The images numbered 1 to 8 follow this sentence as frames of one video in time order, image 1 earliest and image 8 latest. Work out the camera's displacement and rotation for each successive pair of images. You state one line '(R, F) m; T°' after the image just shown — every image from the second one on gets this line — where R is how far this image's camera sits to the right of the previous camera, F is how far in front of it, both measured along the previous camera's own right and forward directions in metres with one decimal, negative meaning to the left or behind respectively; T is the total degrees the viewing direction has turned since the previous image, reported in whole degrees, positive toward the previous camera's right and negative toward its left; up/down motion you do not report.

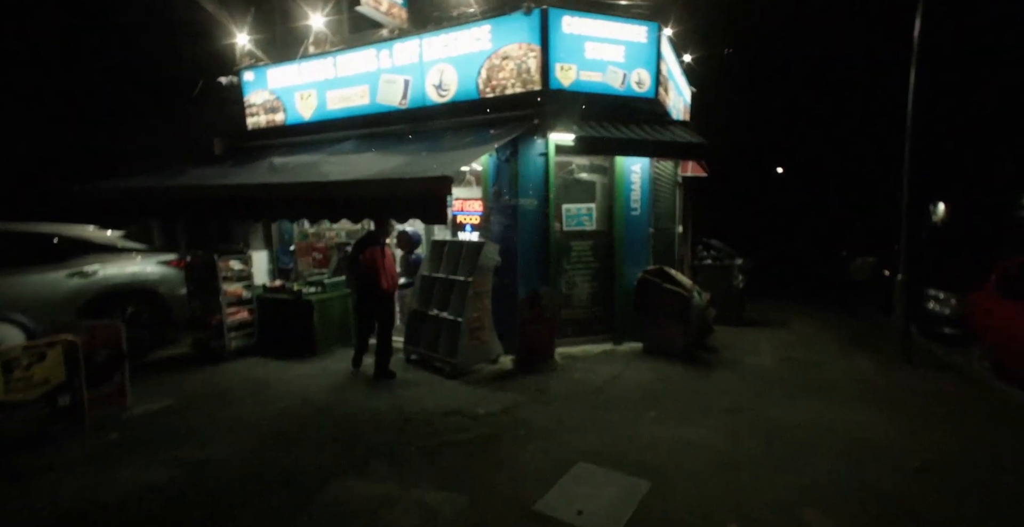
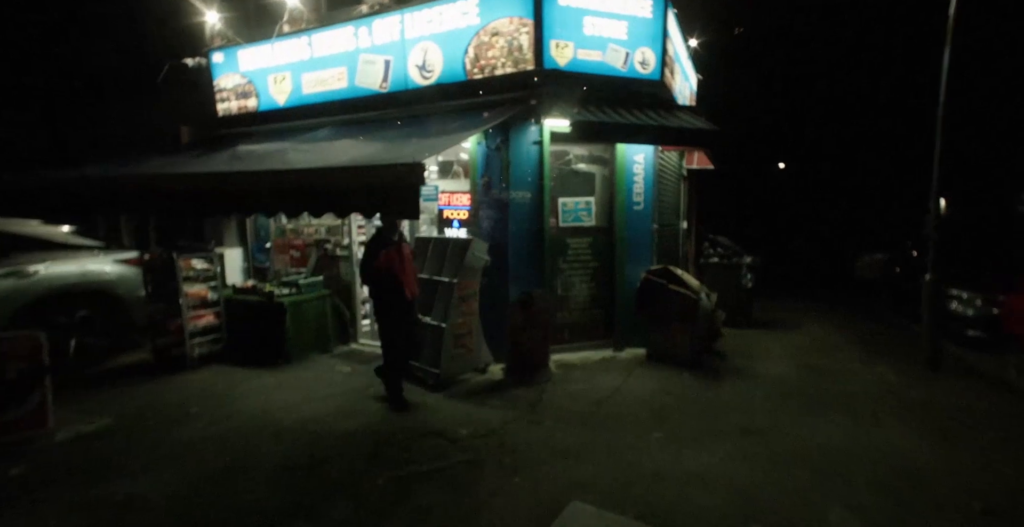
(+0.1, +0.7) m; 0°
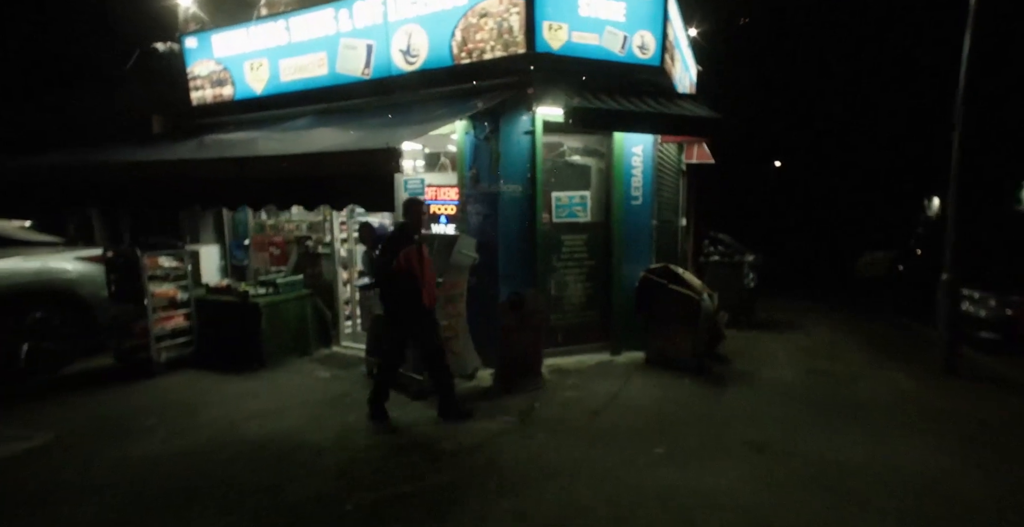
(+0.1, +0.4) m; 0°
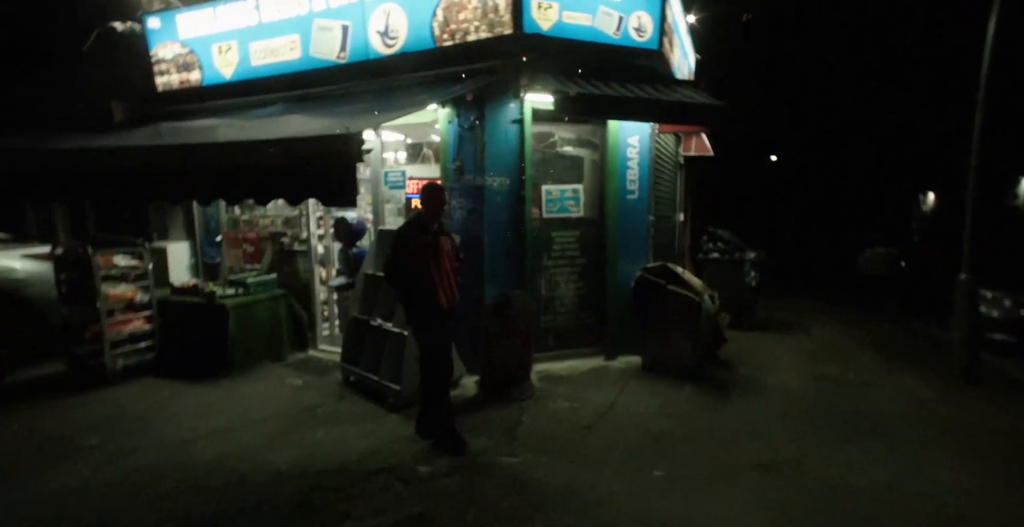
(+0.1, +0.4) m; +1°
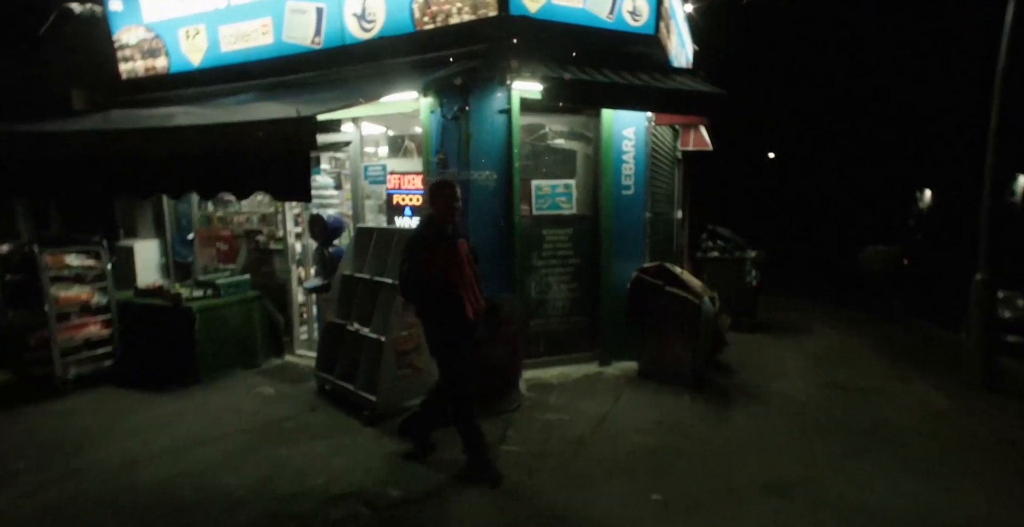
(+0.1, +0.4) m; 0°
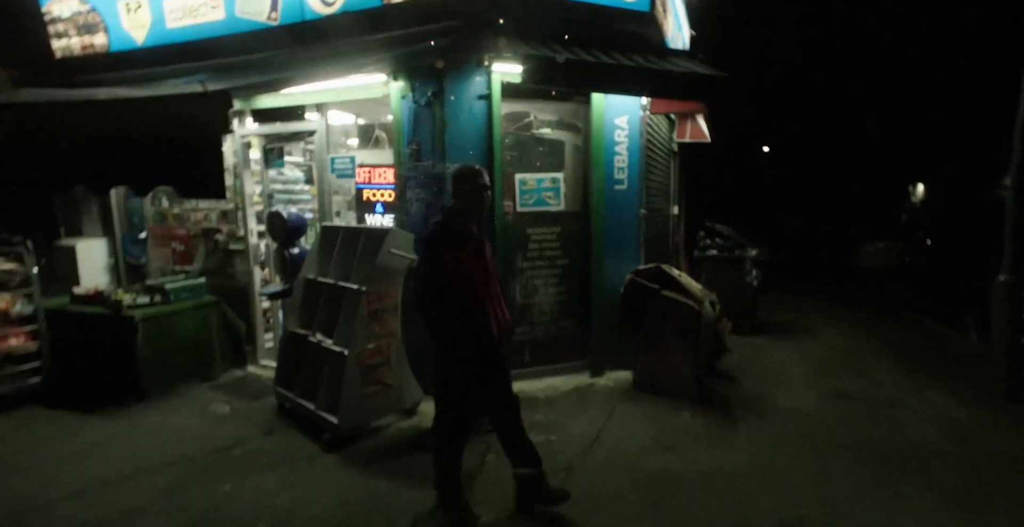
(+0.1, +0.5) m; +1°
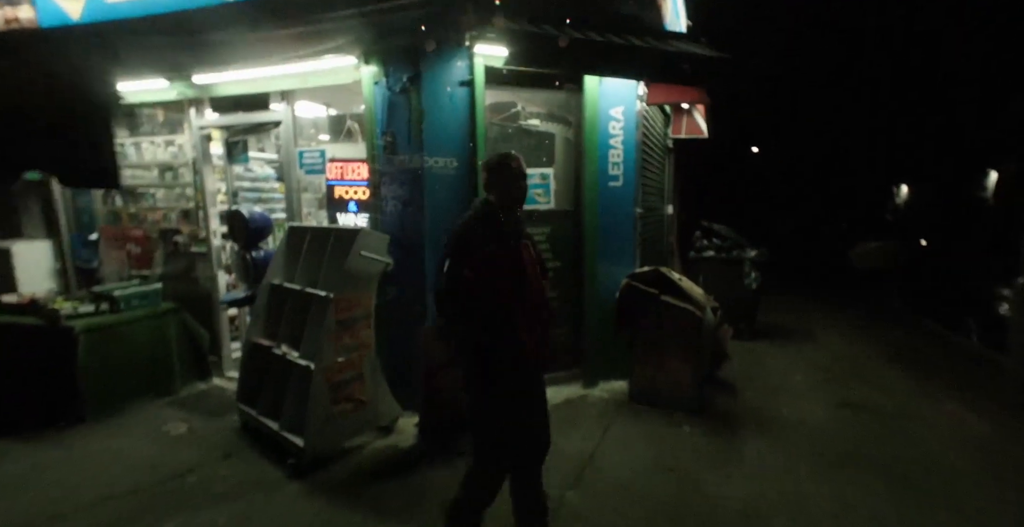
(0.0, +0.4) m; +1°
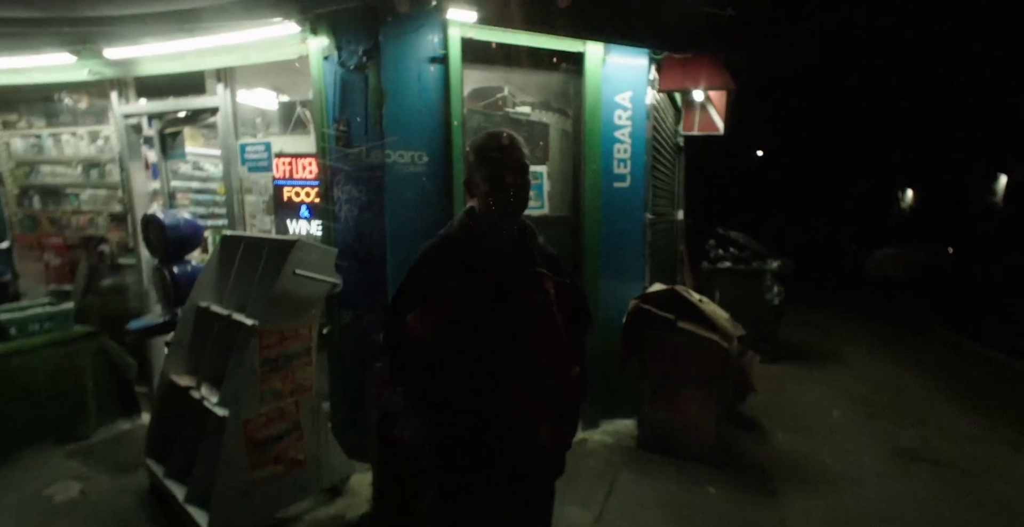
(+0.1, +0.9) m; 0°
